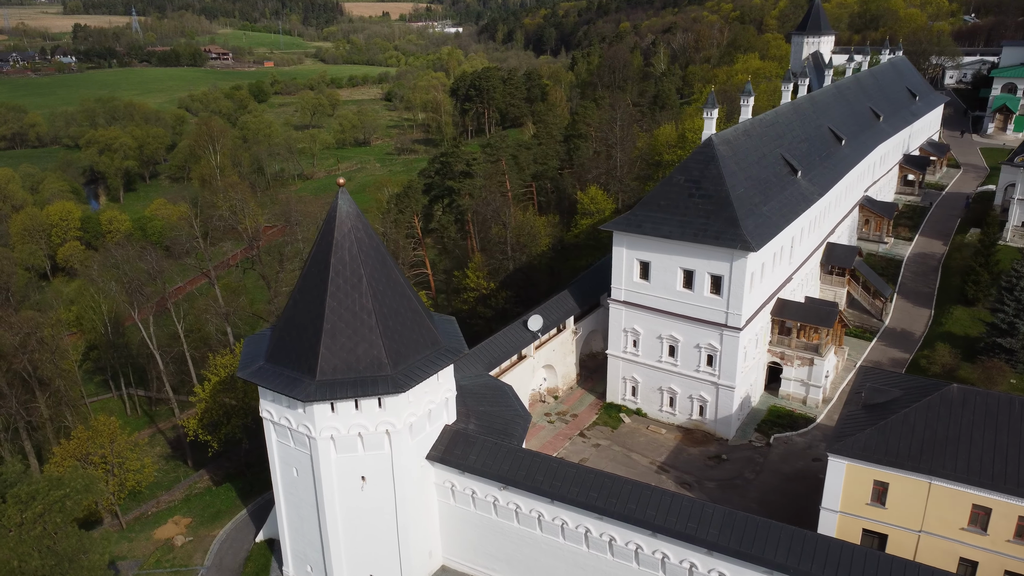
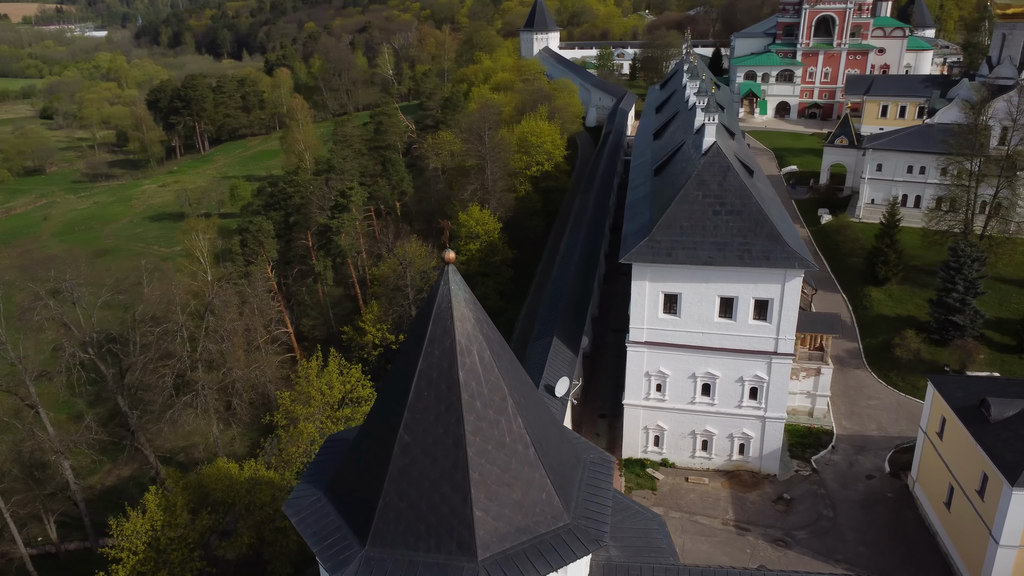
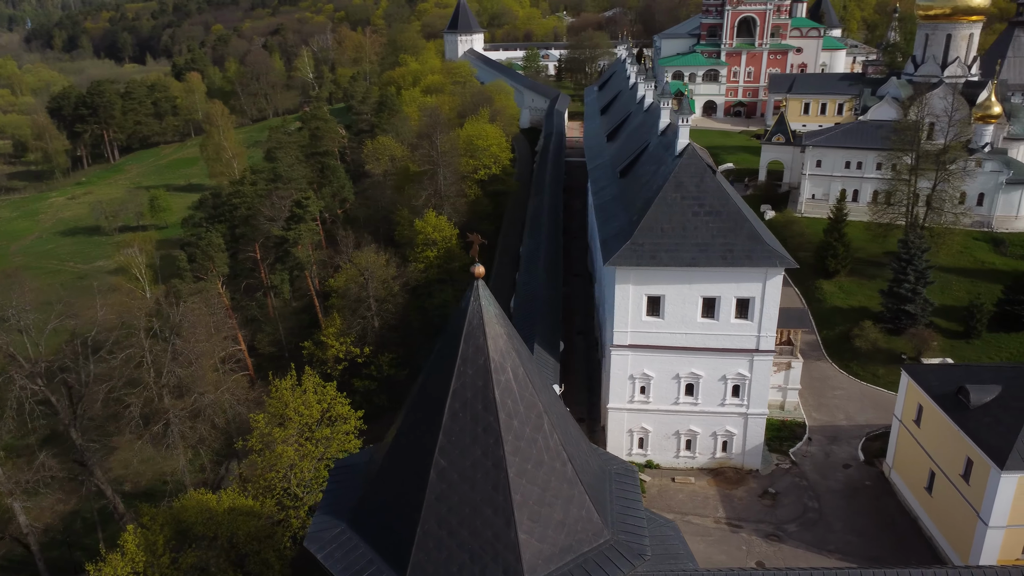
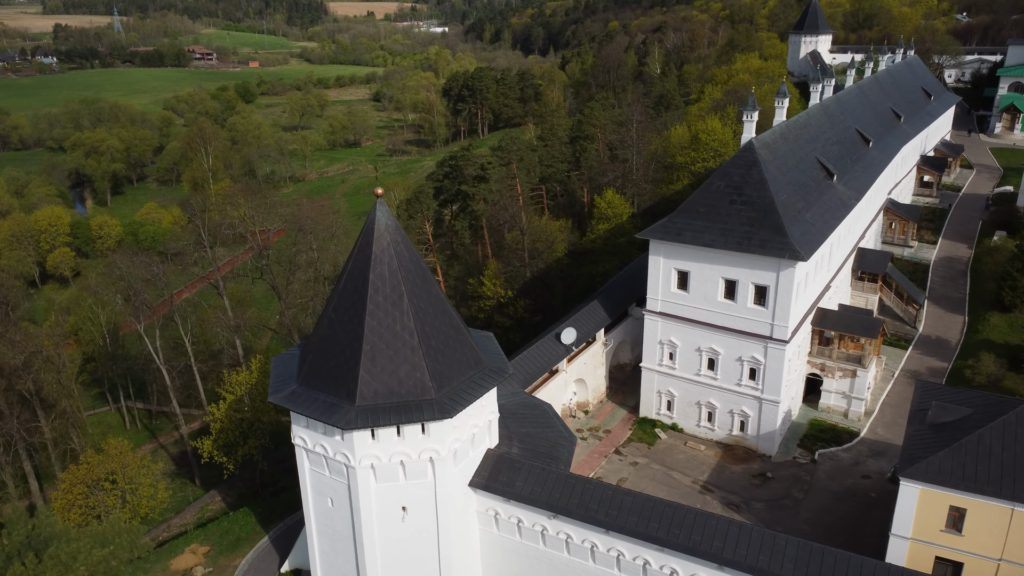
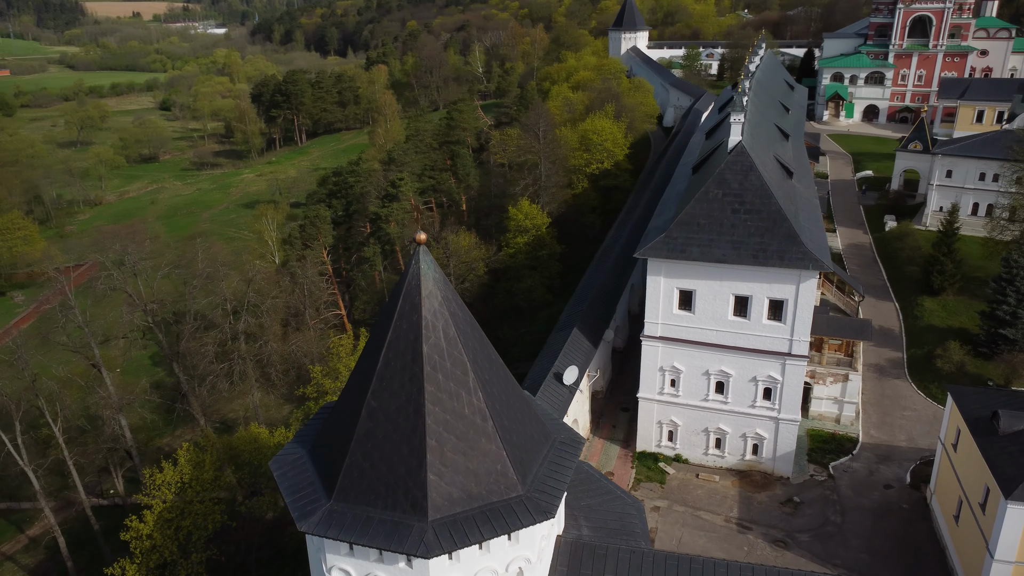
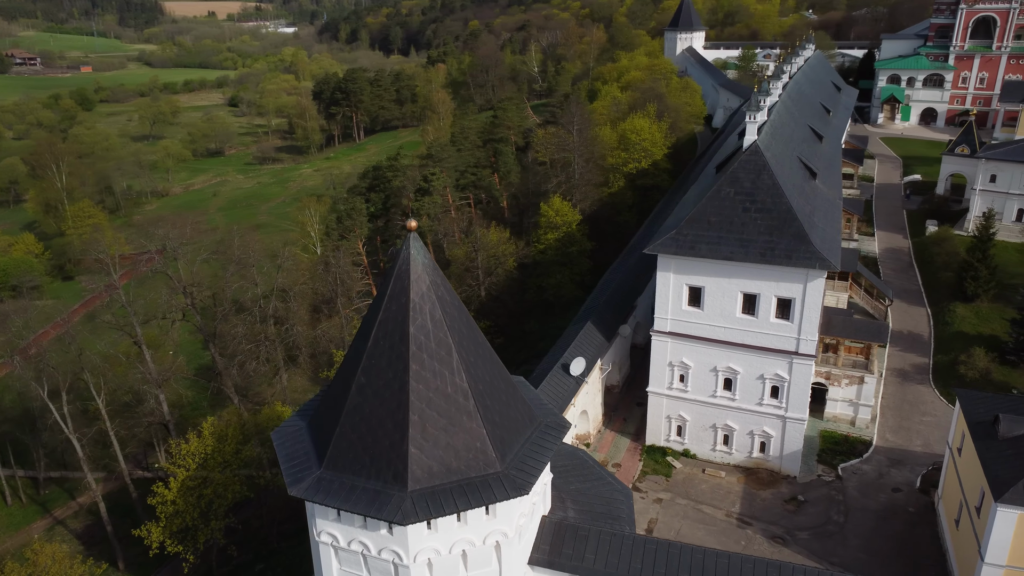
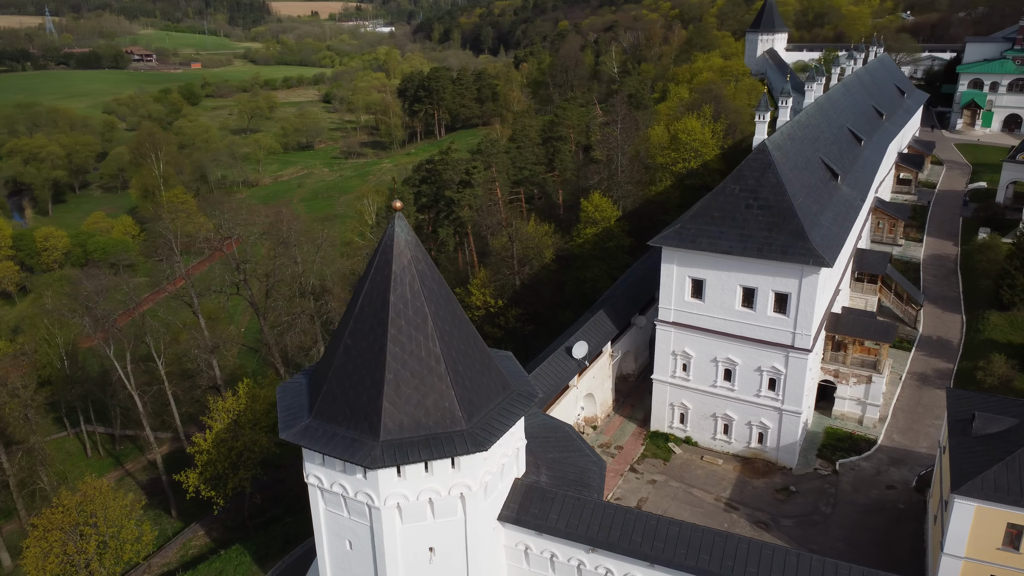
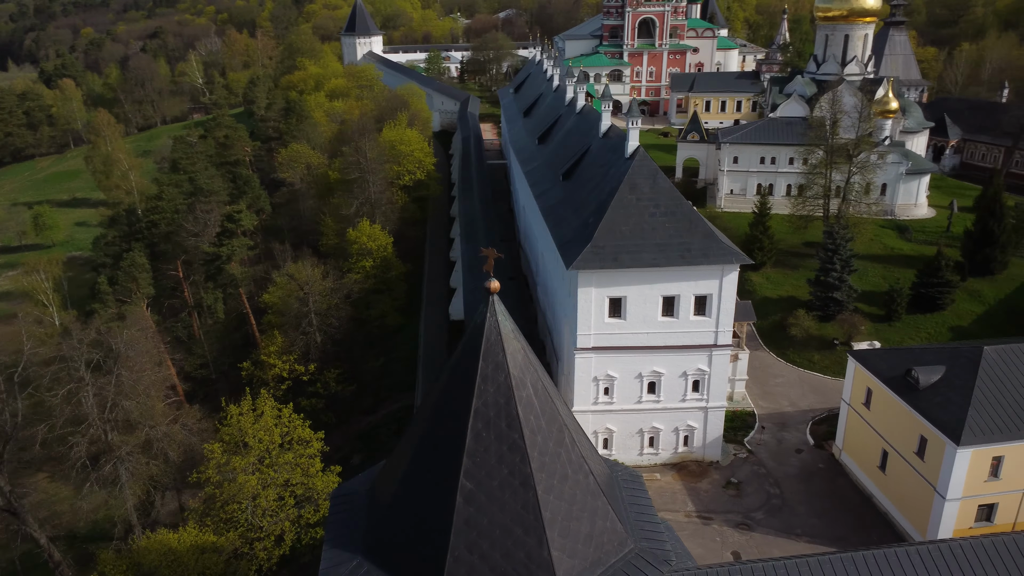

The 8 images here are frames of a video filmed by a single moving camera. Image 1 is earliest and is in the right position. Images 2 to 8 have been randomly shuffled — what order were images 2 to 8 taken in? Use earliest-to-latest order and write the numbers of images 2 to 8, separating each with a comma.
4, 7, 6, 5, 2, 3, 8
